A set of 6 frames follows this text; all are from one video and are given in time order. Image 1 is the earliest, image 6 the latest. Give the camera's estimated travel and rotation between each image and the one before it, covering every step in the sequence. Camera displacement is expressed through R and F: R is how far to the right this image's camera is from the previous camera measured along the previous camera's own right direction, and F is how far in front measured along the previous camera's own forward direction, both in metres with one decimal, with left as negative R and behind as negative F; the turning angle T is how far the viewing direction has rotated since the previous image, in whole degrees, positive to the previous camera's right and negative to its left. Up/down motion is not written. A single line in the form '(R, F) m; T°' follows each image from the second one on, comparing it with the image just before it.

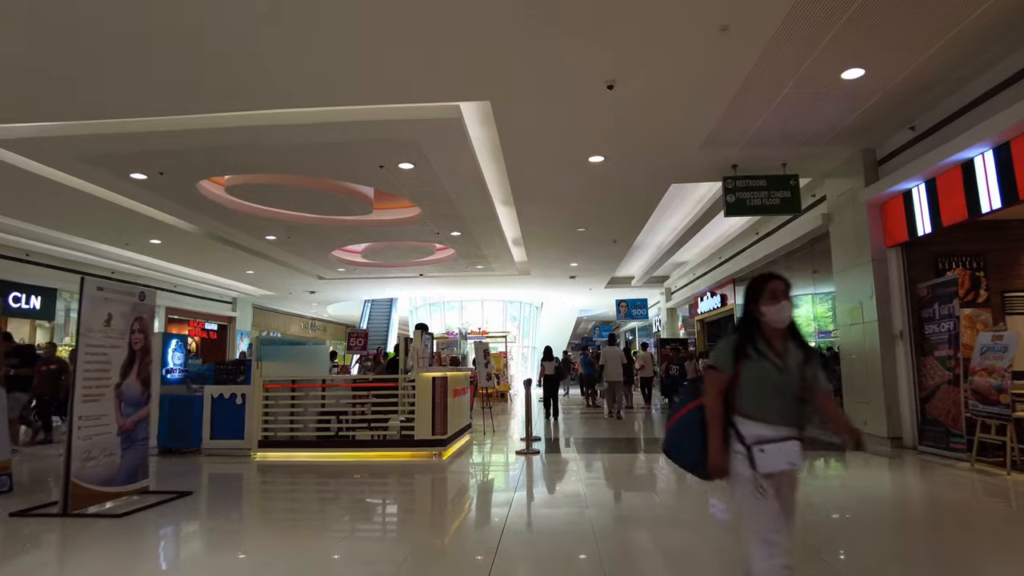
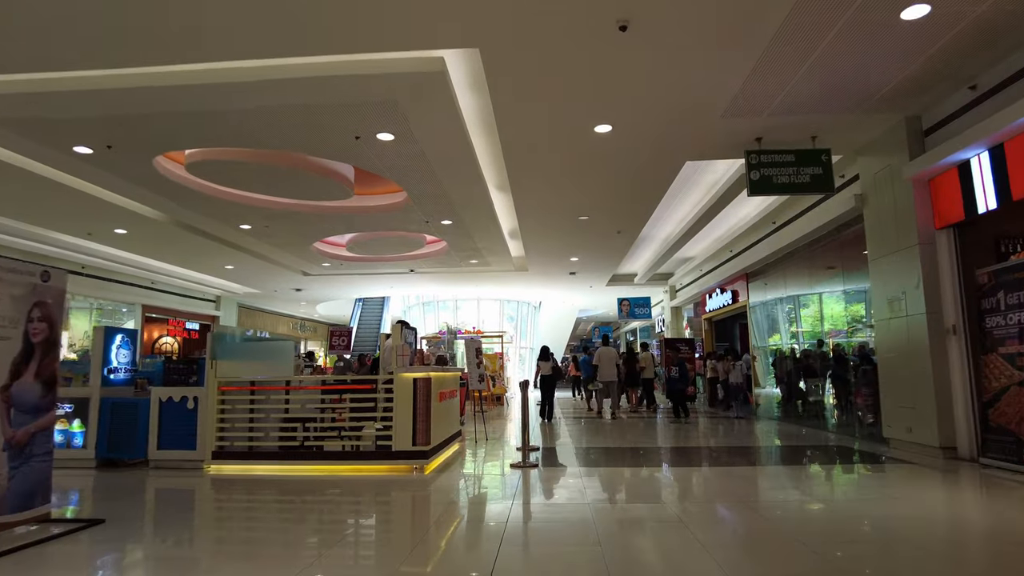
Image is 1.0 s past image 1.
(0.0, +0.8) m; 0°
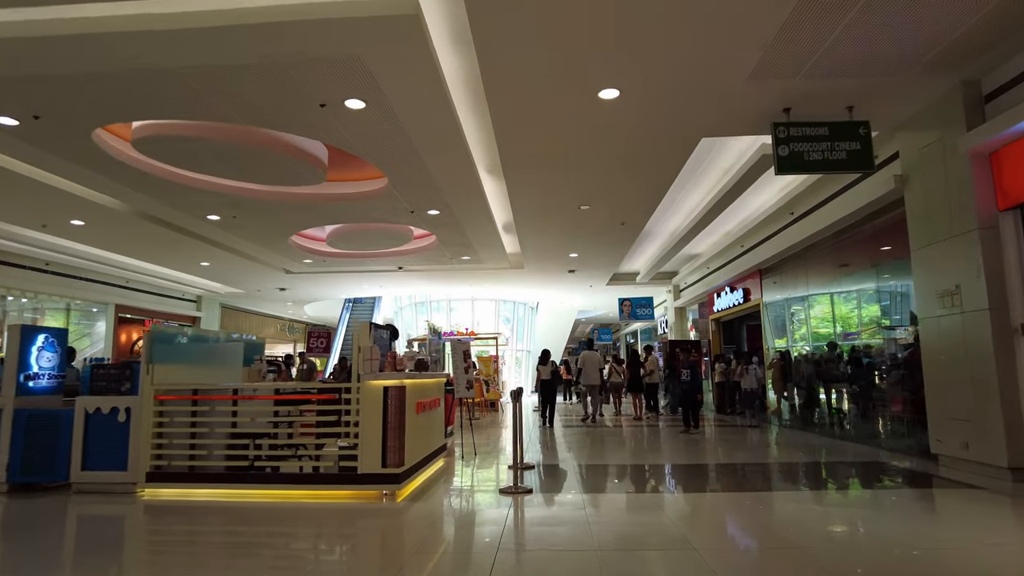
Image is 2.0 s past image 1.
(+0.1, +0.8) m; 0°
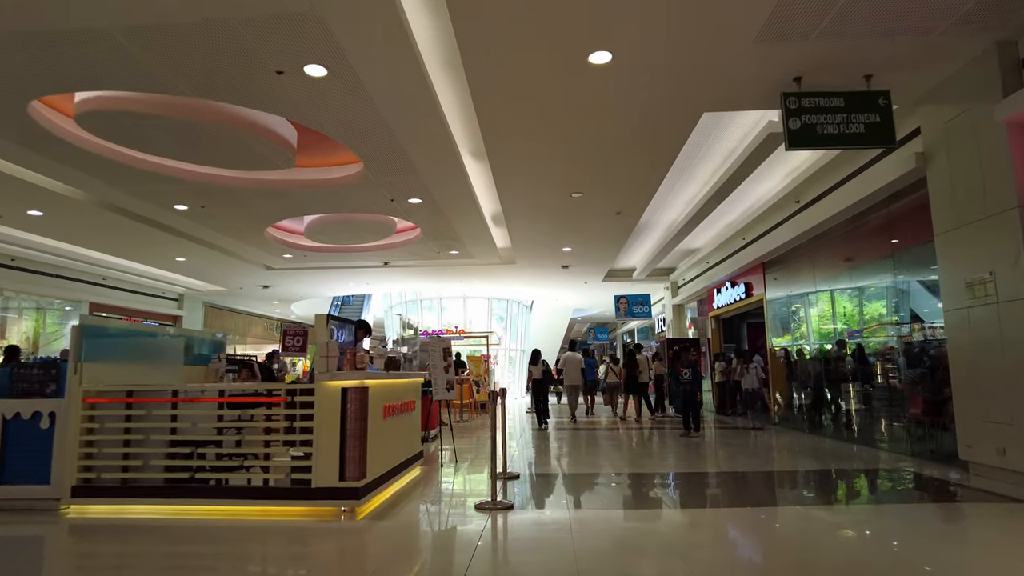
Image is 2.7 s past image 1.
(+0.1, +0.5) m; 0°
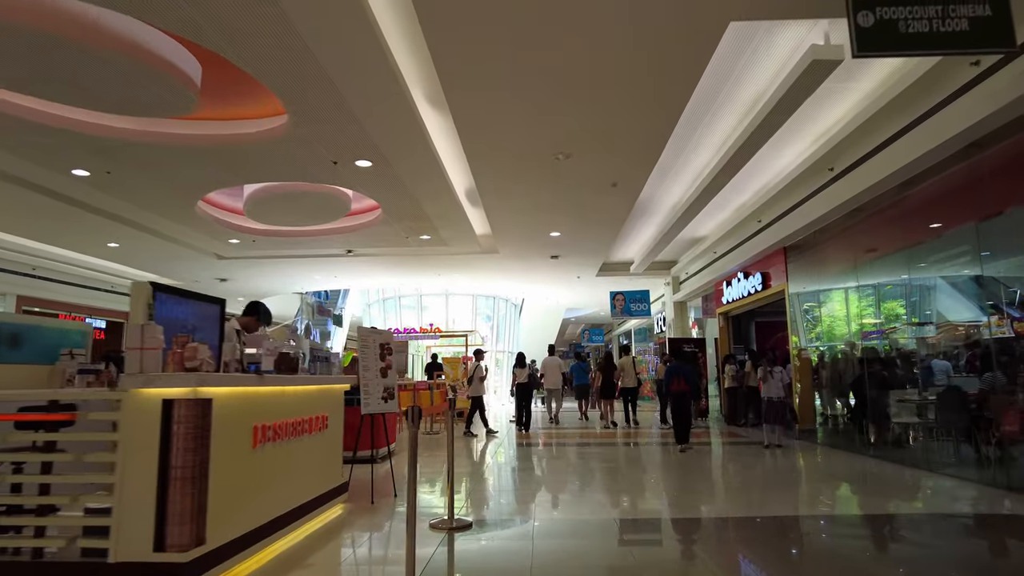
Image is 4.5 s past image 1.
(+0.3, +1.4) m; 0°
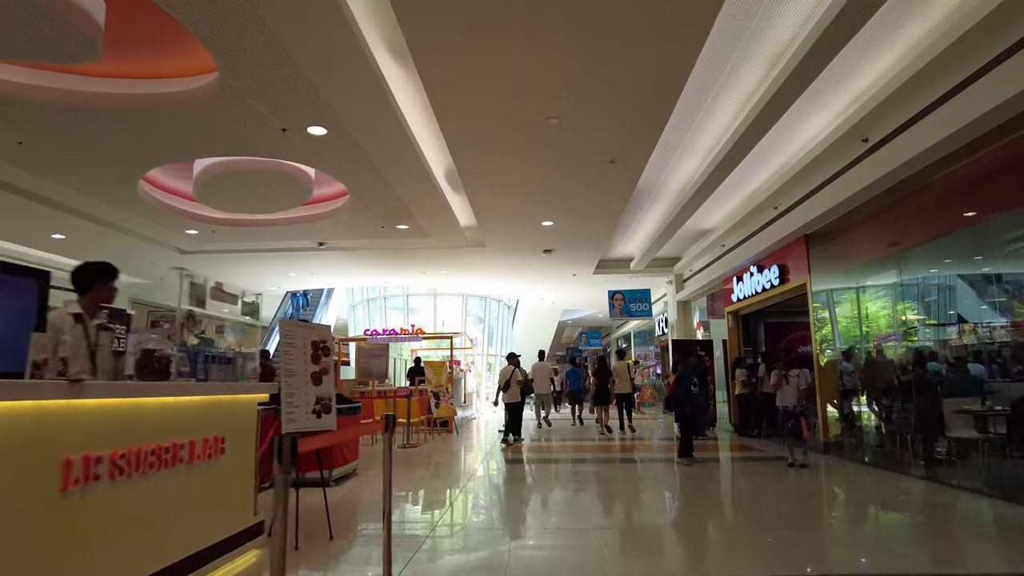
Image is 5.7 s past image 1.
(+0.2, +0.9) m; 0°
